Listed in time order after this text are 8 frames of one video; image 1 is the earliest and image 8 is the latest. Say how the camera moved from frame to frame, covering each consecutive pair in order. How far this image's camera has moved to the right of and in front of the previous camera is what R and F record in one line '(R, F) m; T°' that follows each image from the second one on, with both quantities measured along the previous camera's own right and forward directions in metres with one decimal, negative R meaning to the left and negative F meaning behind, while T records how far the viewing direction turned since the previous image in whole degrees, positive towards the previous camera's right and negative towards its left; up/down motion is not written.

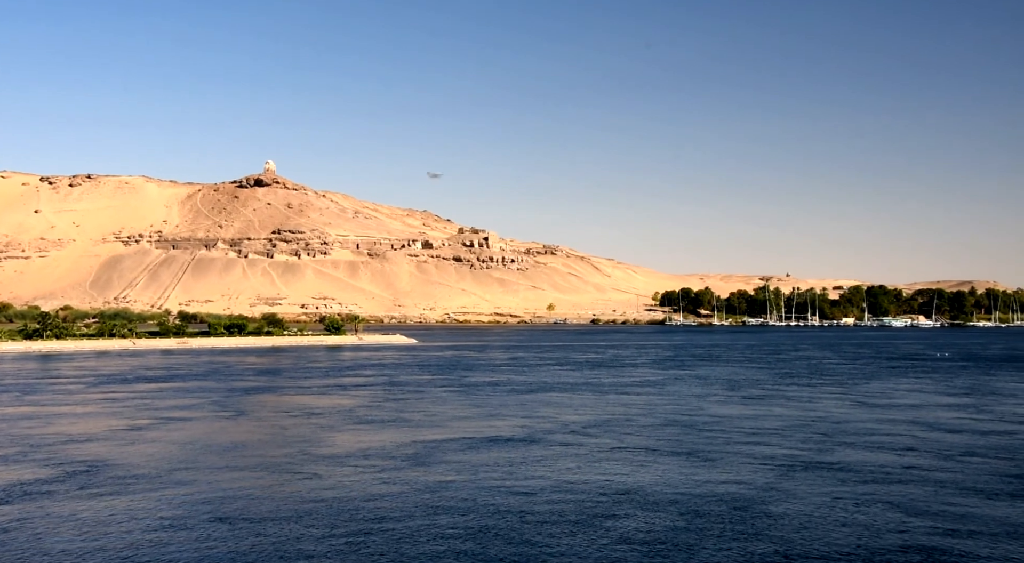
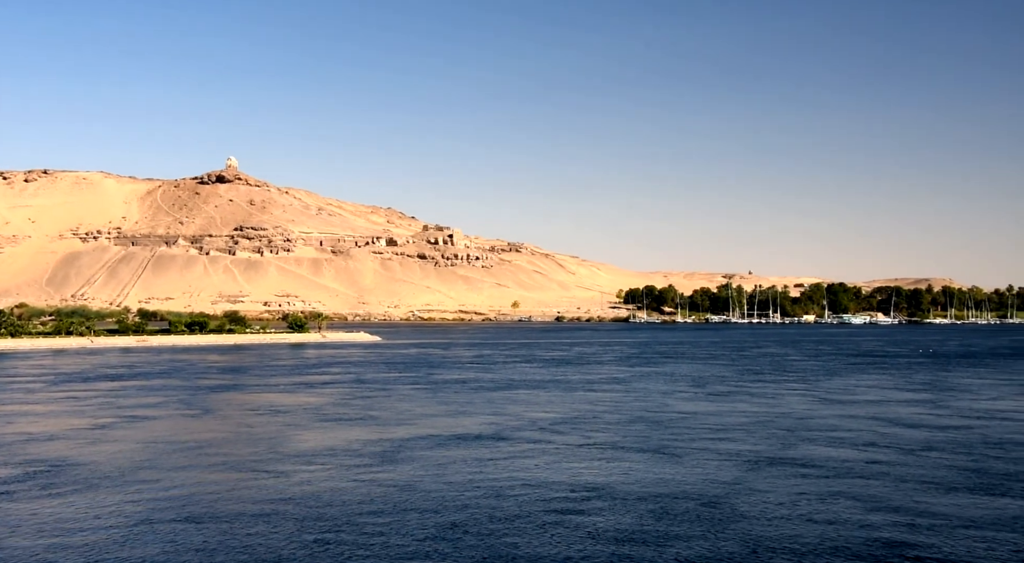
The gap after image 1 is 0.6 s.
(+2.2, +0.6) m; -1°
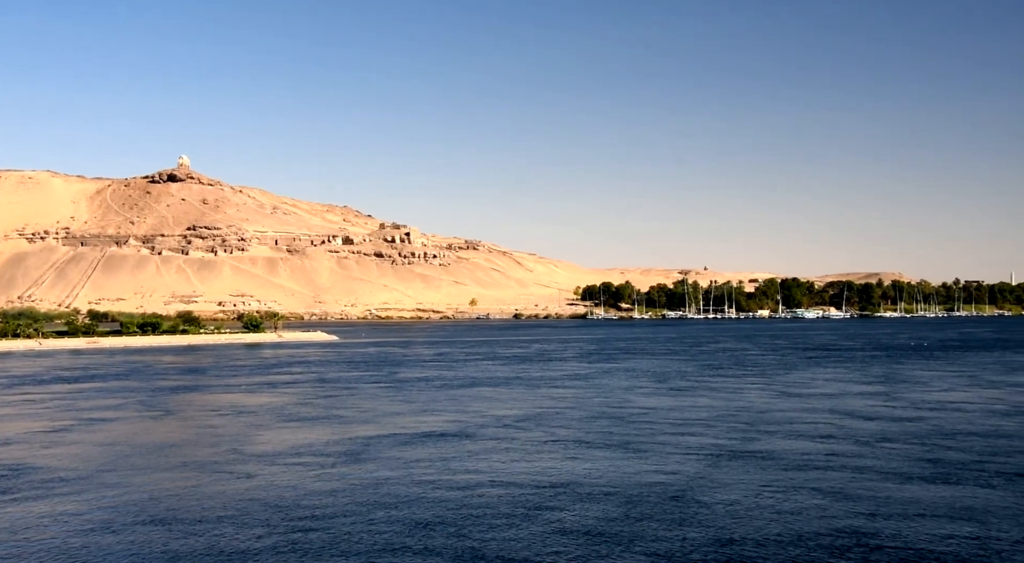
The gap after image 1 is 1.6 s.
(-0.3, -0.1) m; +3°
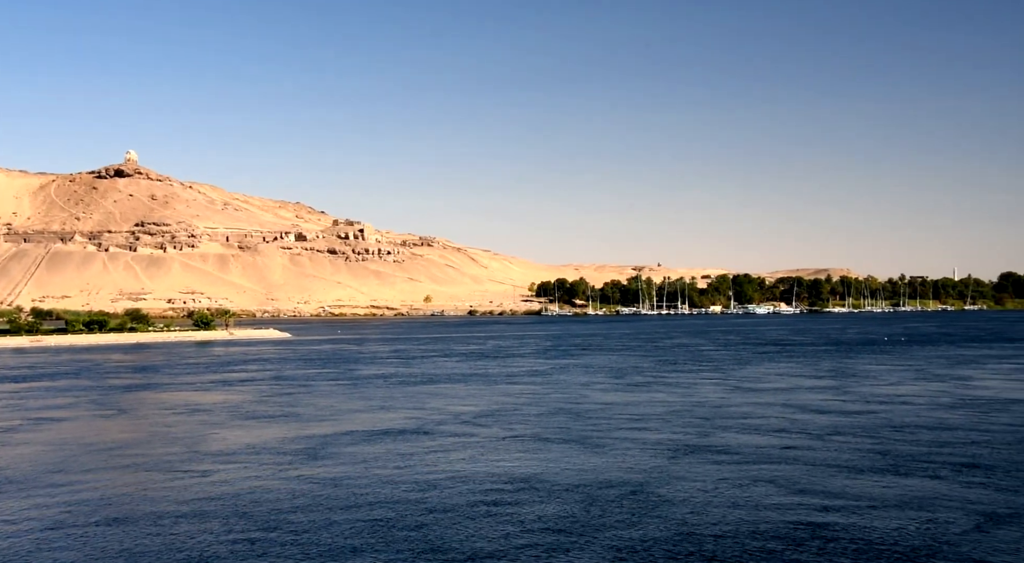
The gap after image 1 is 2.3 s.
(-0.3, -0.1) m; +3°
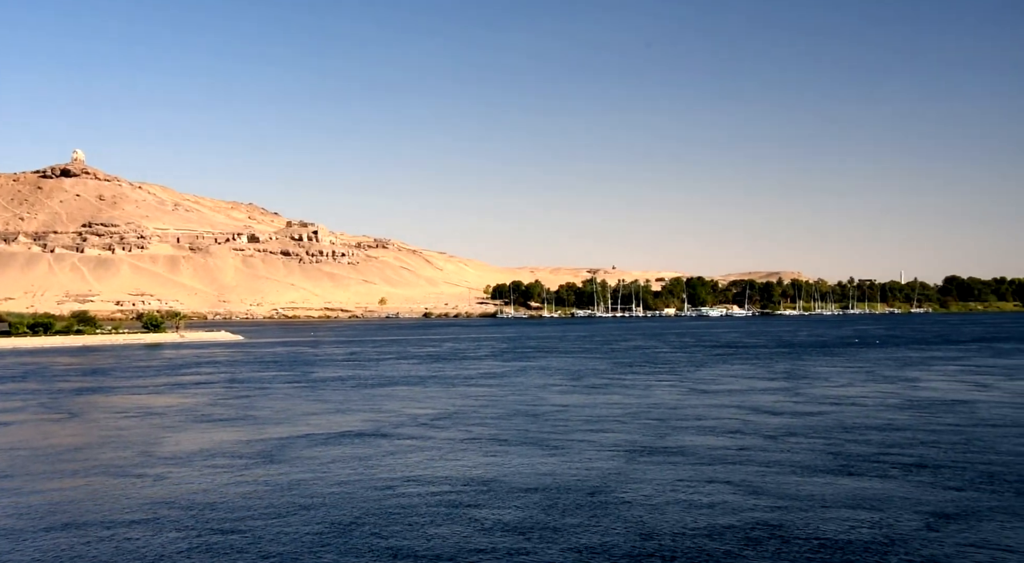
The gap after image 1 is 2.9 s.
(-0.3, -0.1) m; +3°
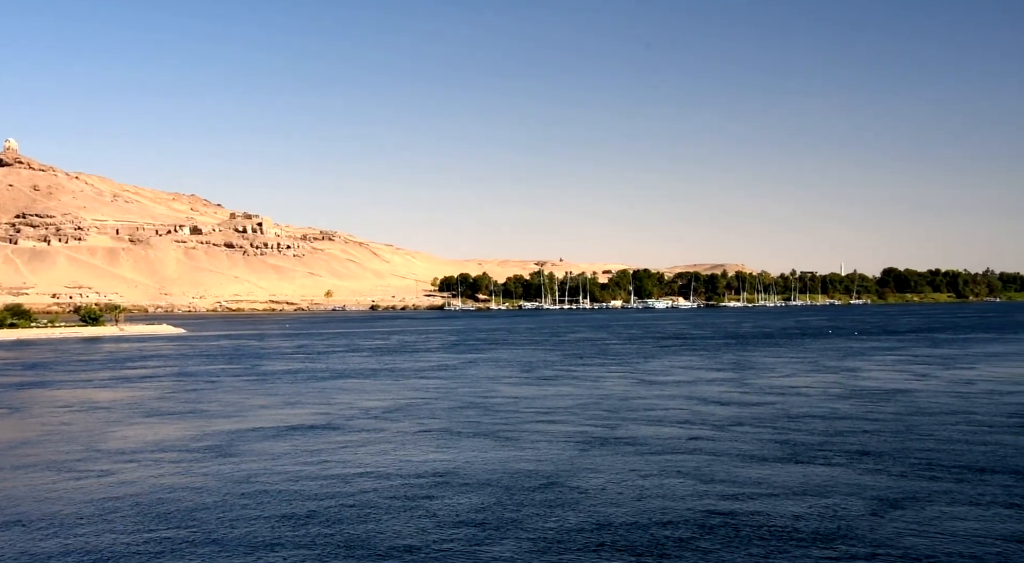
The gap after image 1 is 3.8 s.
(-0.4, 0.0) m; +3°
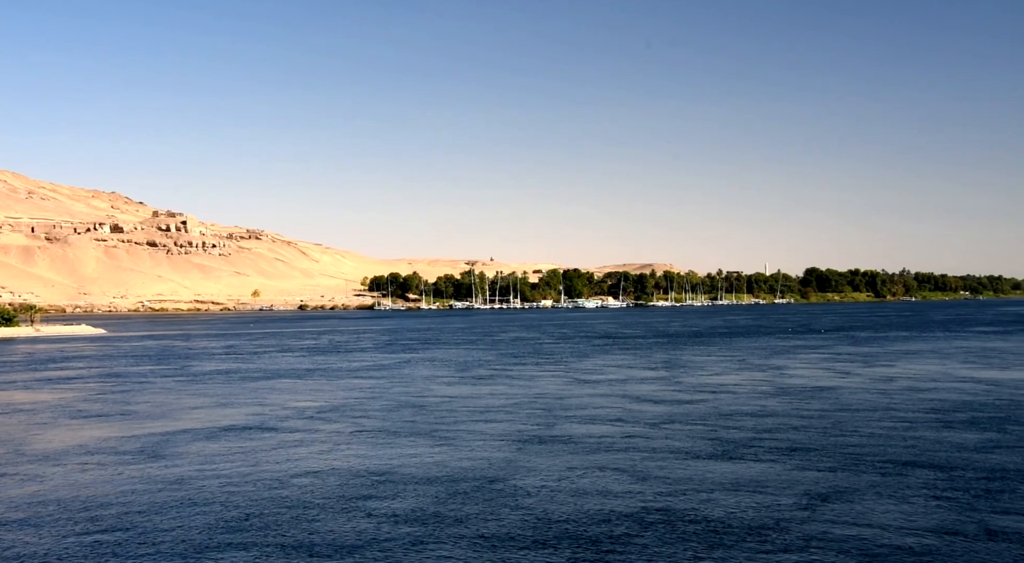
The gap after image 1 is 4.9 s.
(-0.5, +0.1) m; +4°
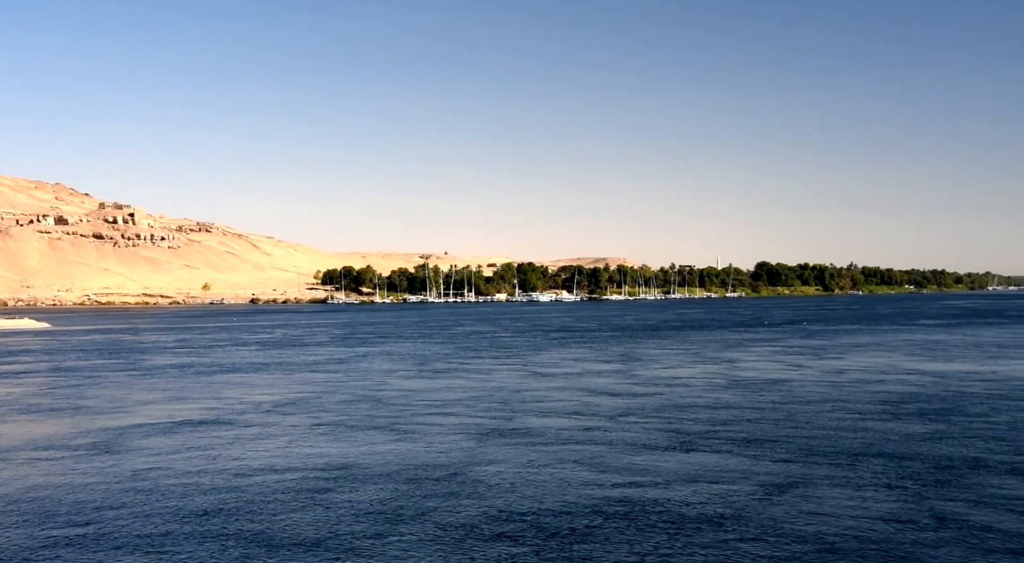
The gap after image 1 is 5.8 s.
(-0.3, +0.1) m; +3°
